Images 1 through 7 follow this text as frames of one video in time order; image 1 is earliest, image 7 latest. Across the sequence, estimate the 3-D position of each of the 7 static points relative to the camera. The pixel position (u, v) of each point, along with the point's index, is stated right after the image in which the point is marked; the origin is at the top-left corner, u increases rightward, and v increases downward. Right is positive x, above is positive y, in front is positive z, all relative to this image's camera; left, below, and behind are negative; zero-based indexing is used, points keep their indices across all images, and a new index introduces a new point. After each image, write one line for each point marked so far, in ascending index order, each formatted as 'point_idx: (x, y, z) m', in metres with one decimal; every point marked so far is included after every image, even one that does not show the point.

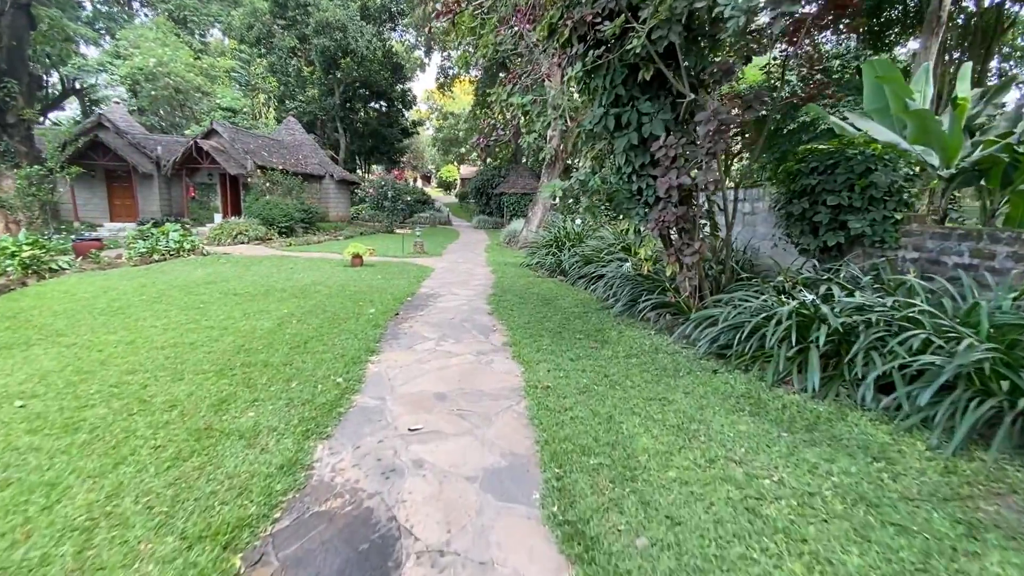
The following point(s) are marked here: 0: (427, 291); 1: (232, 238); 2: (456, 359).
0: (-1.2, 0.0, +6.6) m
1: (-6.9, +1.2, +11.6) m
2: (-0.4, -0.6, +3.7) m
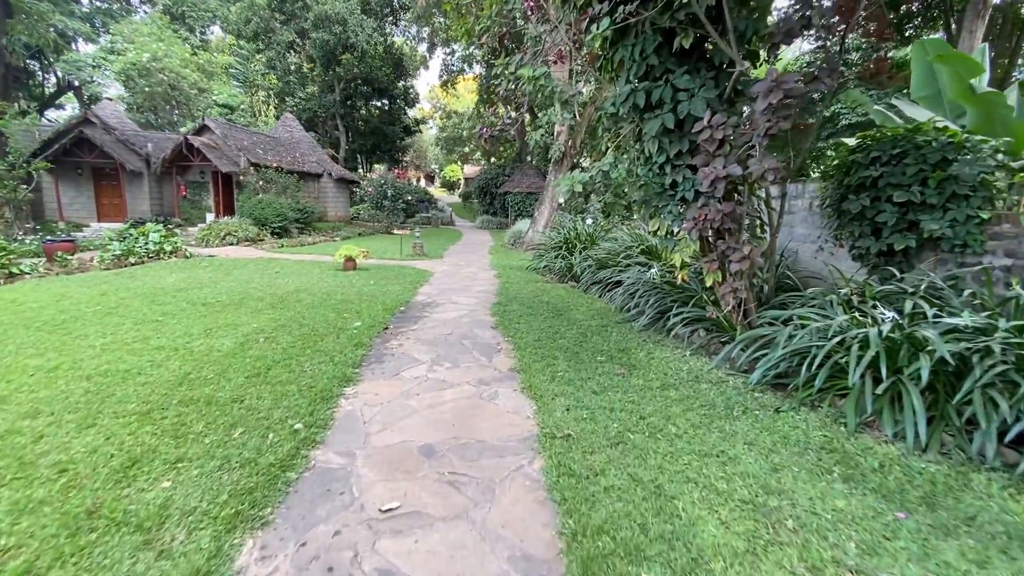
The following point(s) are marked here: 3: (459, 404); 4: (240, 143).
0: (-1.1, -0.1, +5.9) m
1: (-6.7, +1.1, +10.9) m
2: (-0.4, -0.7, +3.0) m
3: (-0.3, -0.7, +2.8) m
4: (-8.1, +4.3, +14.2) m
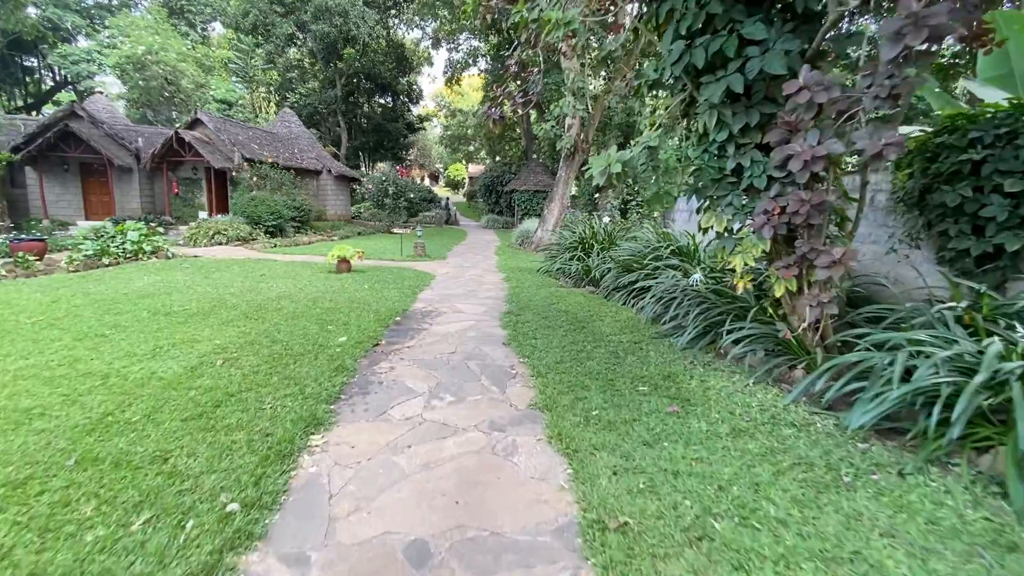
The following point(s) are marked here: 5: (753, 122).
0: (-1.0, -0.2, +5.1) m
1: (-6.6, +1.1, +10.2) m
2: (-0.3, -0.7, +2.2) m
3: (-0.2, -0.8, +2.1) m
4: (-7.9, +4.3, +13.5) m
5: (+1.4, +1.0, +2.8) m
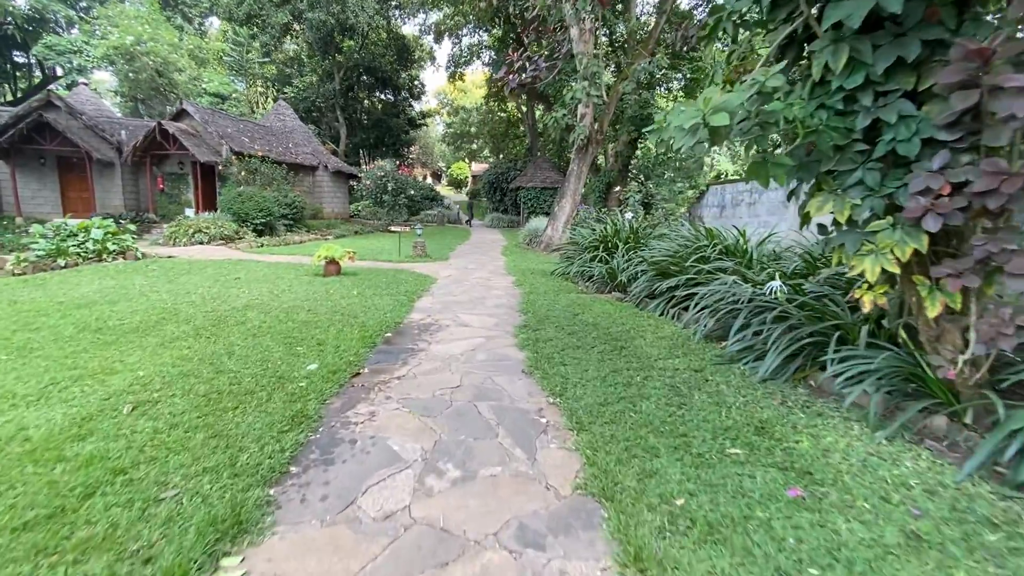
0: (-0.8, -0.3, +4.2) m
1: (-6.4, +1.0, +9.4) m
2: (-0.1, -0.8, +1.3) m
3: (-0.1, -0.8, +1.1) m
4: (-7.7, +4.2, +12.7) m
5: (+1.5, +0.9, +1.8) m
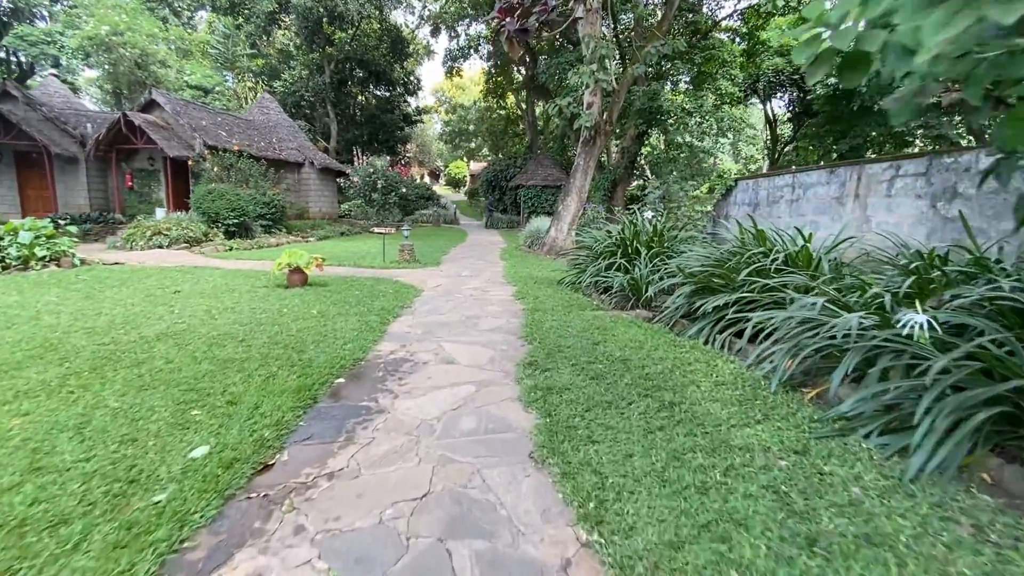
0: (-0.8, -0.4, +3.2) m
1: (-6.4, +0.8, +8.3) m
2: (-0.1, -0.9, +0.3) m
3: (-0.1, -1.0, +0.1) m
4: (-7.7, +4.1, +11.6) m
5: (+1.5, +0.7, +0.8) m
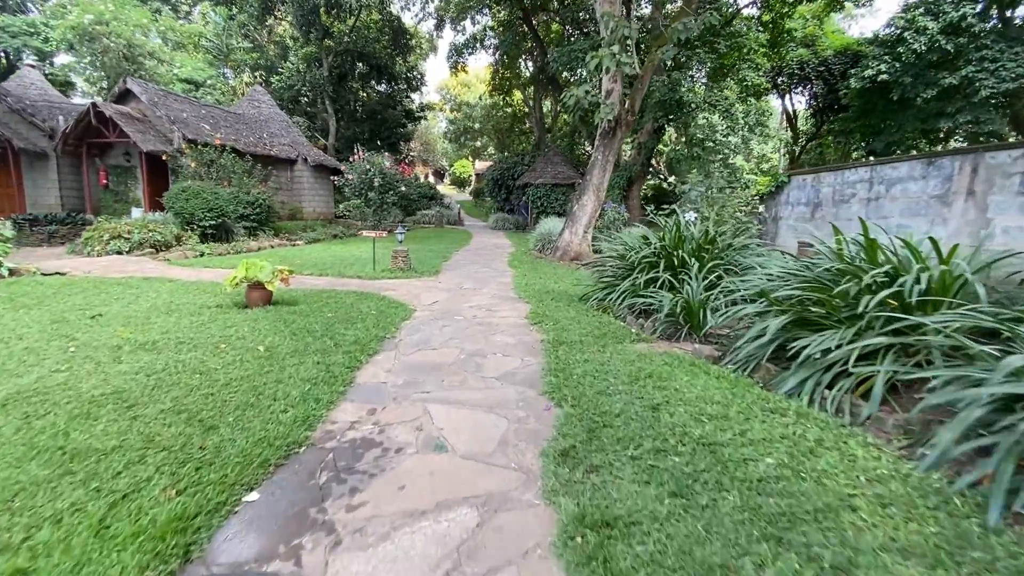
0: (-0.7, -0.6, +2.2) m
1: (-6.2, +0.7, +7.3) m
2: (-0.1, -1.1, -0.8) m
3: (0.0, -1.2, -1.0) m
4: (-7.5, +3.9, +10.6) m
5: (+1.6, +0.6, -0.3) m
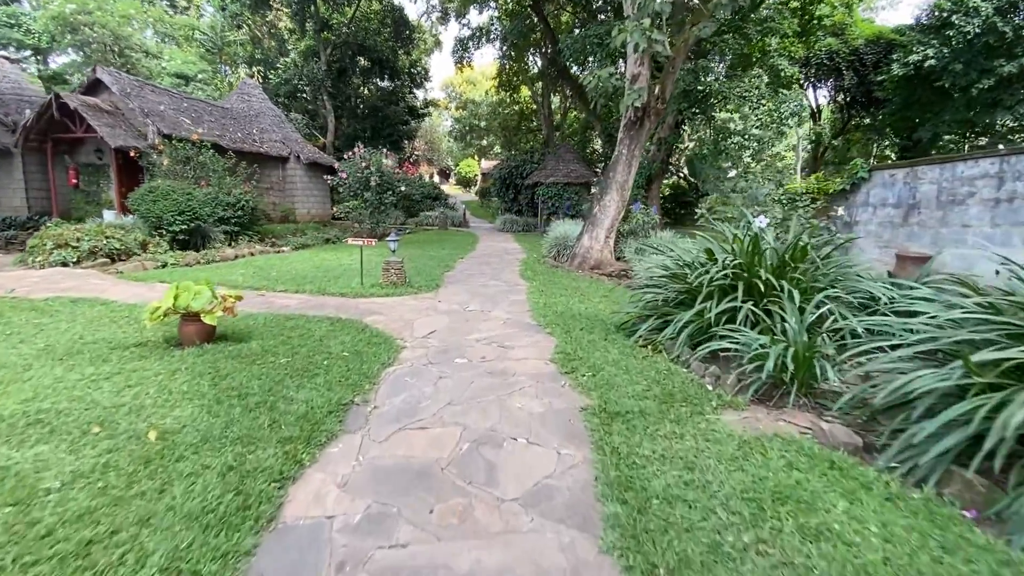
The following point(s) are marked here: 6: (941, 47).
0: (-0.6, -0.8, +1.1) m
1: (-6.1, +0.5, +6.3) m
2: (0.0, -1.3, -1.9) m
3: (+0.1, -1.4, -2.0) m
4: (-7.3, +3.7, +9.6) m
5: (+1.7, +0.3, -1.4) m
6: (+9.8, +5.5, +10.8) m
